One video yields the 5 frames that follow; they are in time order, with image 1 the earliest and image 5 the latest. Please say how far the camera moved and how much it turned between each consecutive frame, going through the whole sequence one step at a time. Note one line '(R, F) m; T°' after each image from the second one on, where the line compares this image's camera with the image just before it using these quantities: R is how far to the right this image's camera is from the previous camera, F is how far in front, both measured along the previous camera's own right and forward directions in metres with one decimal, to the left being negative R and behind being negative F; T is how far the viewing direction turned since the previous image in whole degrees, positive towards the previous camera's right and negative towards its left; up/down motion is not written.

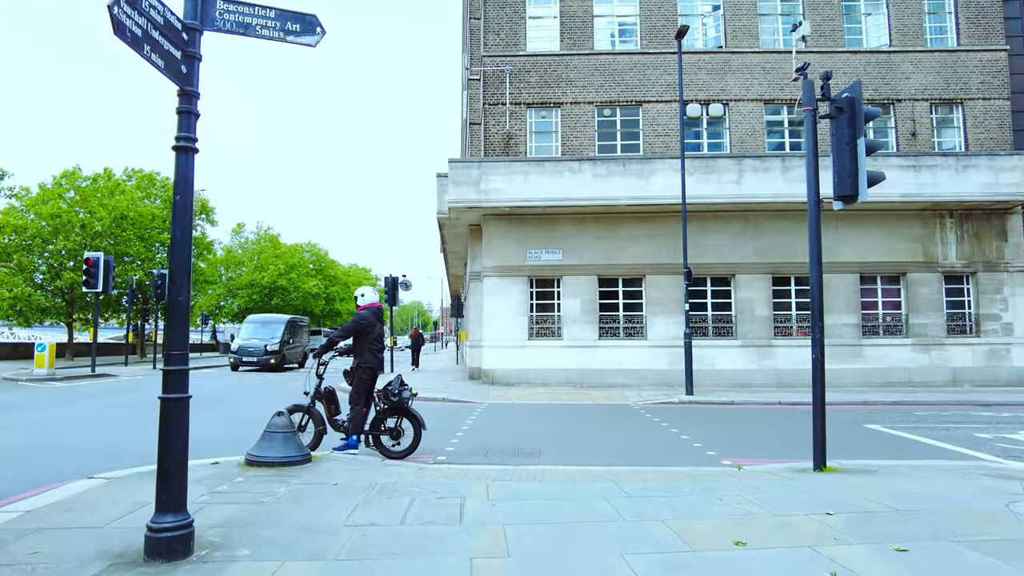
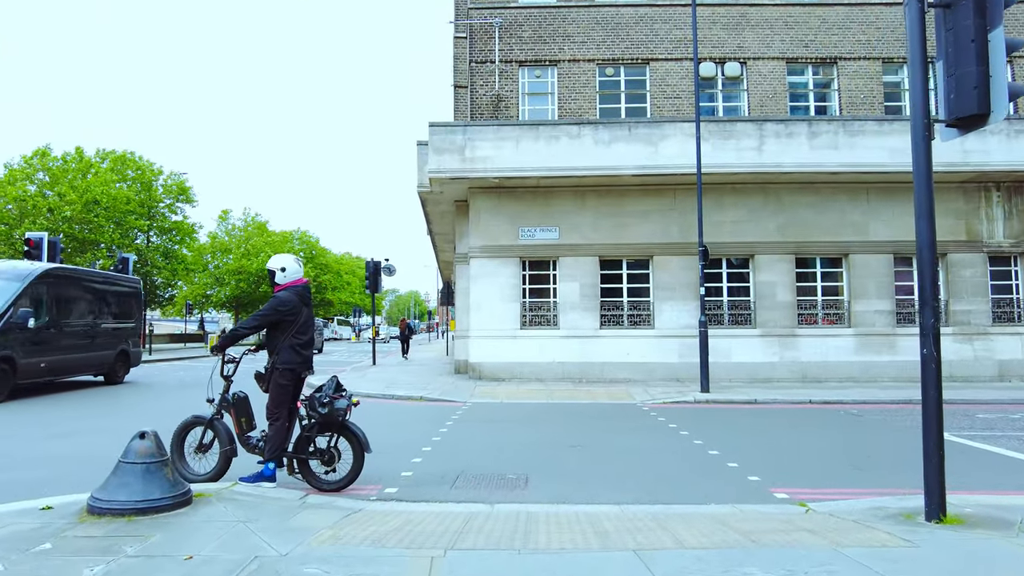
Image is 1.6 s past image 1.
(+0.2, +2.4) m; 0°
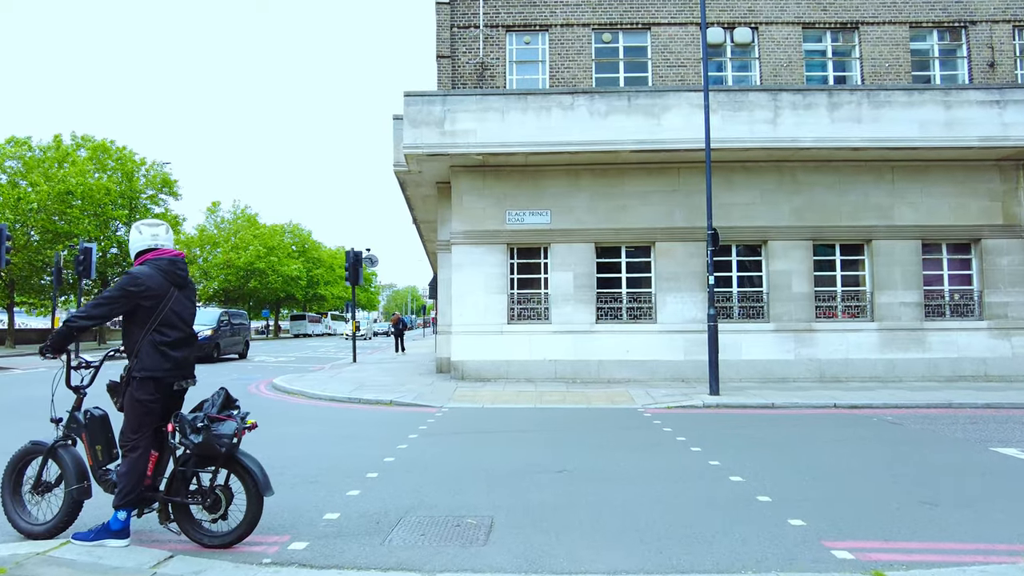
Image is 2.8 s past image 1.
(+0.3, +1.8) m; 0°
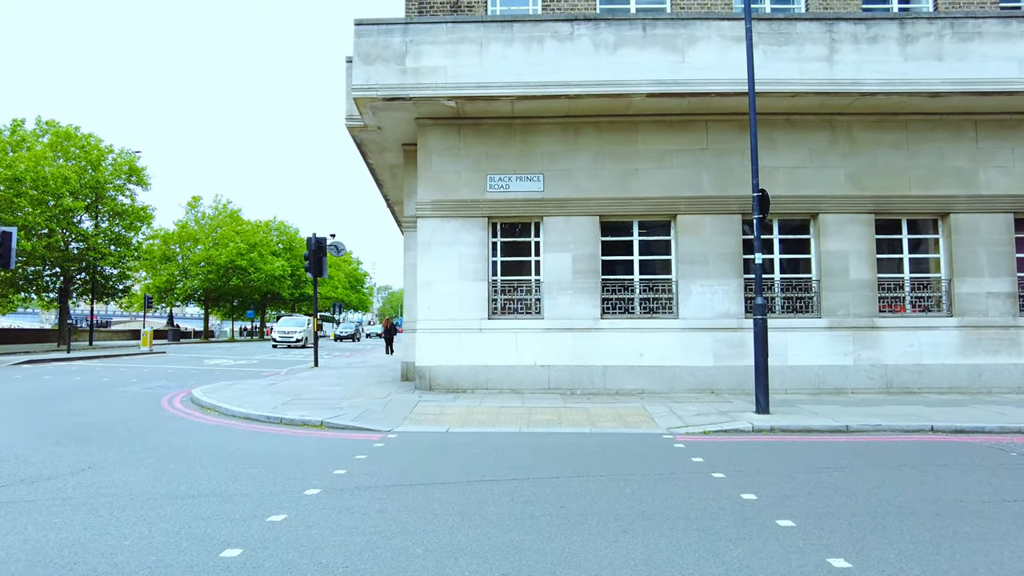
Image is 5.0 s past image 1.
(+0.3, +3.5) m; 0°
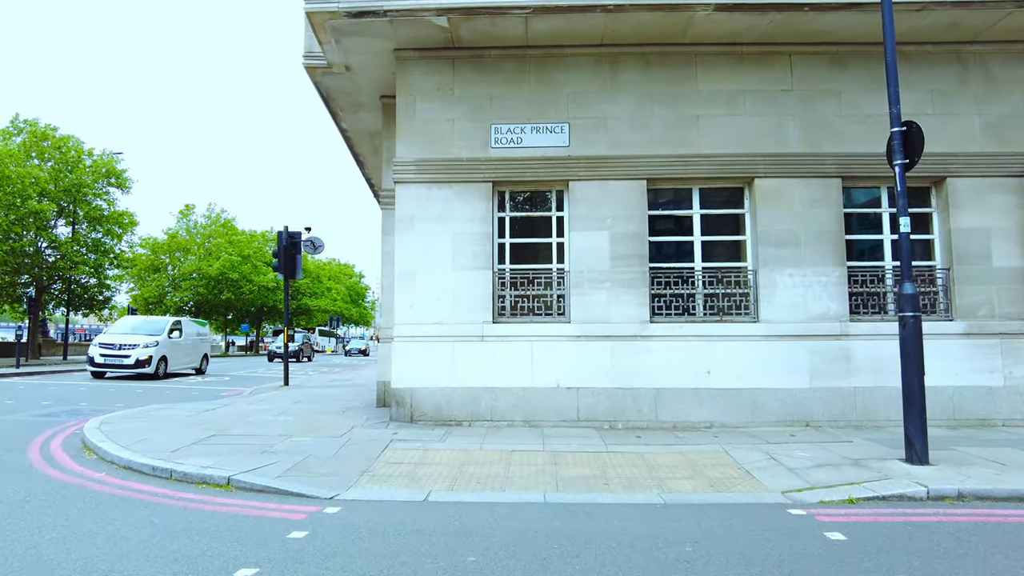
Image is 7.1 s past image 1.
(-0.1, +3.5) m; 0°
